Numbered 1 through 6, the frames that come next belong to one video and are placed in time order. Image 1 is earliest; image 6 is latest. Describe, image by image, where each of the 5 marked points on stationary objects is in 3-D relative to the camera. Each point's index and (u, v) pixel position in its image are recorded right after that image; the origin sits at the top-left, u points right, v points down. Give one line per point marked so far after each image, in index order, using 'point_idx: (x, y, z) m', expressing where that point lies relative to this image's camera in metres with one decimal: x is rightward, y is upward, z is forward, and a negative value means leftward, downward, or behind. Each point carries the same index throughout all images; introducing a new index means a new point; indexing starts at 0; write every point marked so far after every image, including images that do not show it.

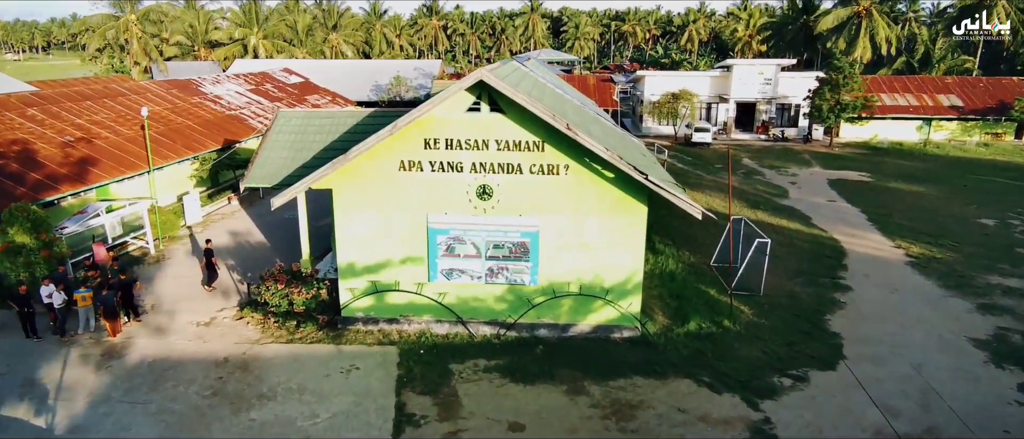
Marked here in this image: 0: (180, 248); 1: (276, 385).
0: (-6.1, -0.6, +17.5) m
1: (-2.6, -1.8, +10.7) m
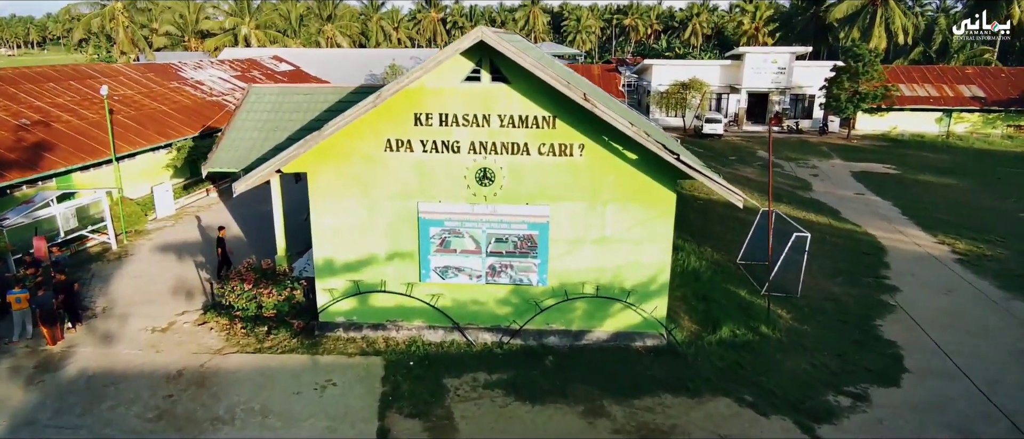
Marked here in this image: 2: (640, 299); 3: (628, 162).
0: (-6.0, -0.4, +15.7) m
1: (-2.6, -1.7, +8.9) m
2: (+1.4, -0.9, +10.5) m
3: (+1.2, +0.6, +9.8) m
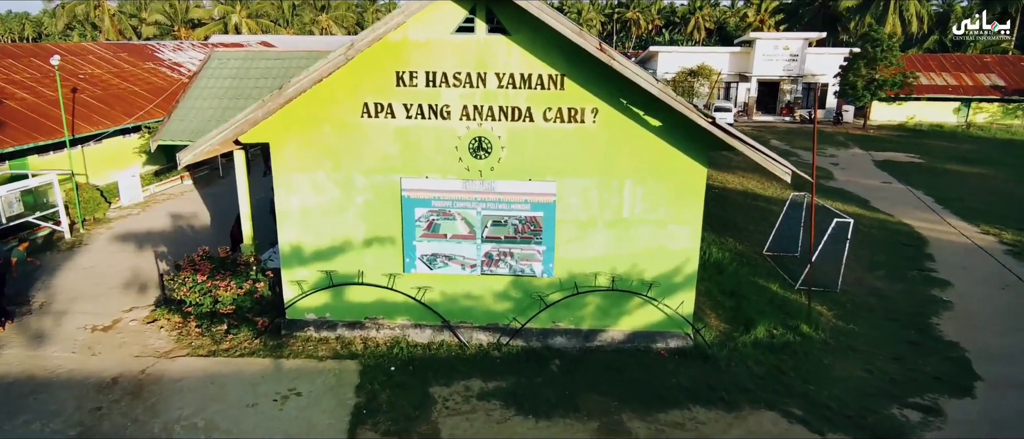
0: (-6.0, -0.2, +14.1) m
1: (-2.6, -1.5, +7.3) m
2: (+1.4, -0.7, +8.9) m
3: (+1.2, +0.8, +8.3) m
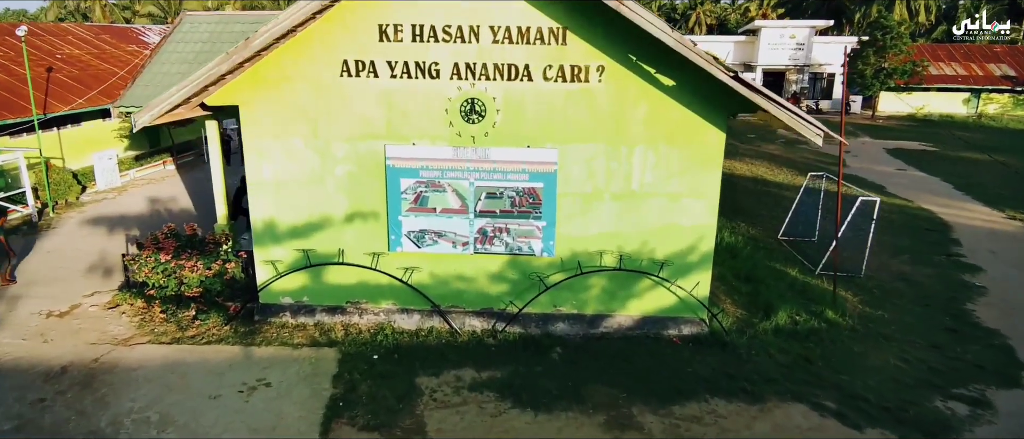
0: (-6.1, 0.0, +13.2) m
1: (-2.6, -1.3, +6.5) m
2: (+1.4, -0.4, +8.0) m
3: (+1.2, +1.0, +7.4) m
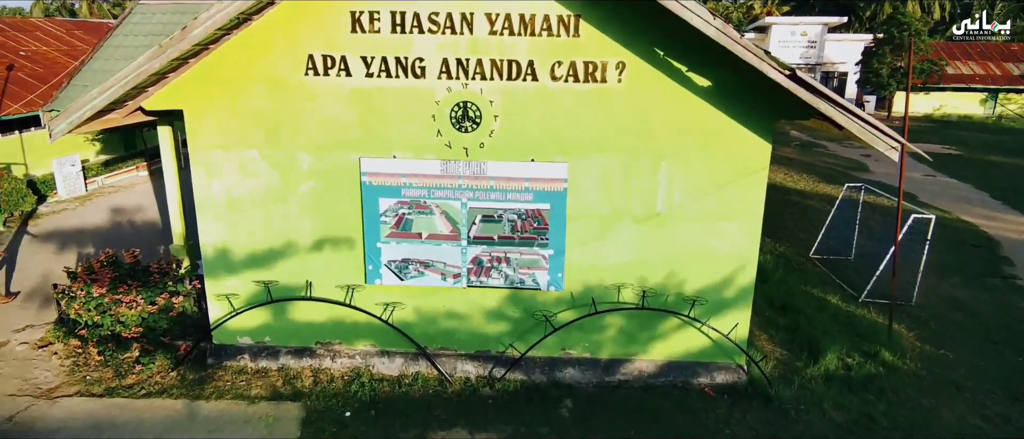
0: (-6.1, -0.2, +11.9) m
1: (-2.6, -1.5, +5.1) m
2: (+1.4, -0.6, +6.7) m
3: (+1.2, +0.8, +6.1) m
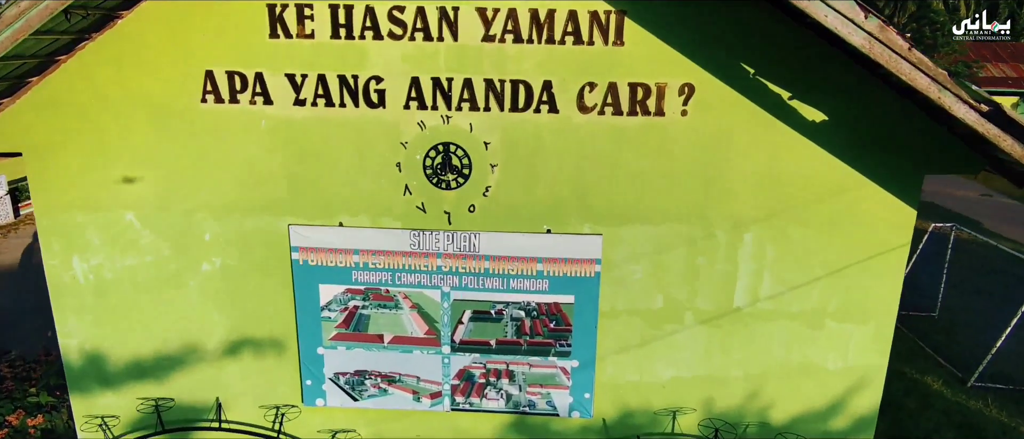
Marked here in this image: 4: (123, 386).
0: (-6.1, -0.6, +9.8) m
1: (-2.6, -1.9, +3.0) m
2: (+1.4, -1.1, +4.5) m
3: (+1.2, +0.4, +3.9) m
4: (-1.9, -0.8, +4.7) m
